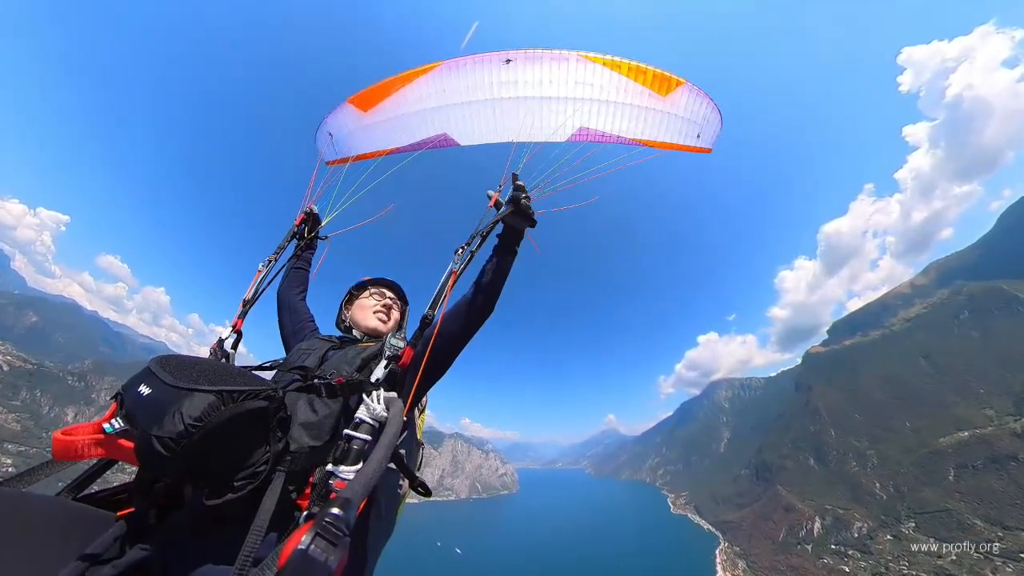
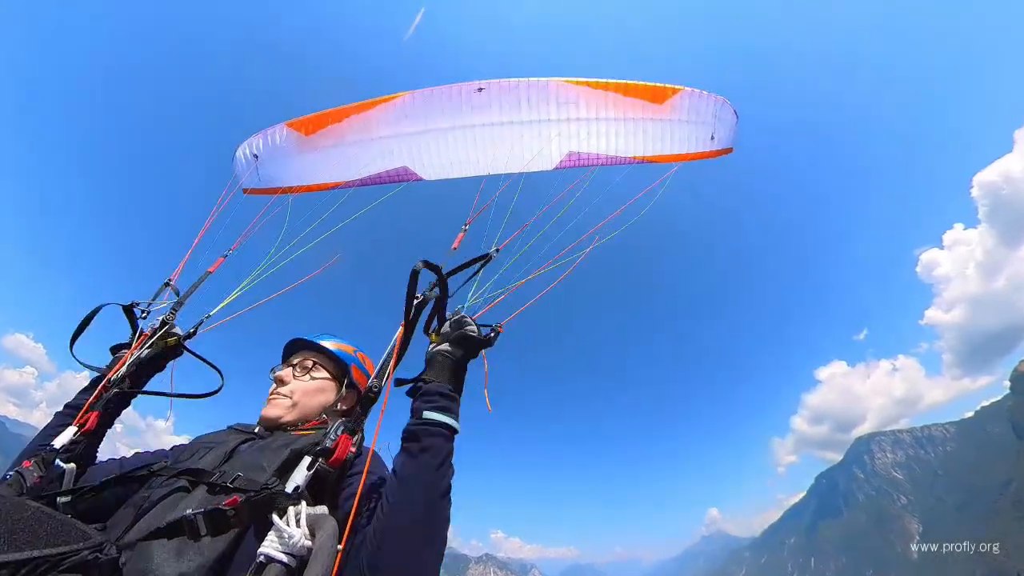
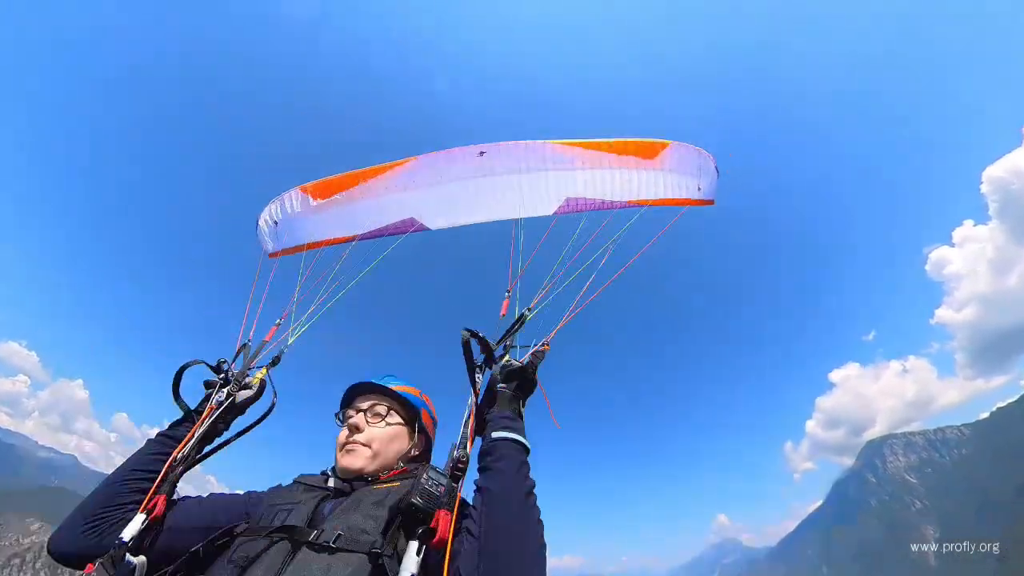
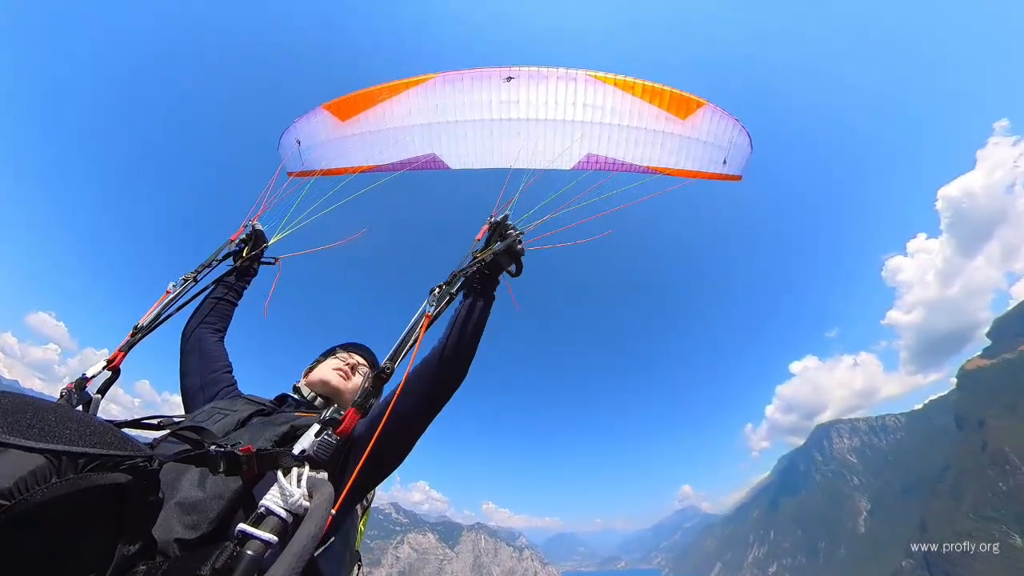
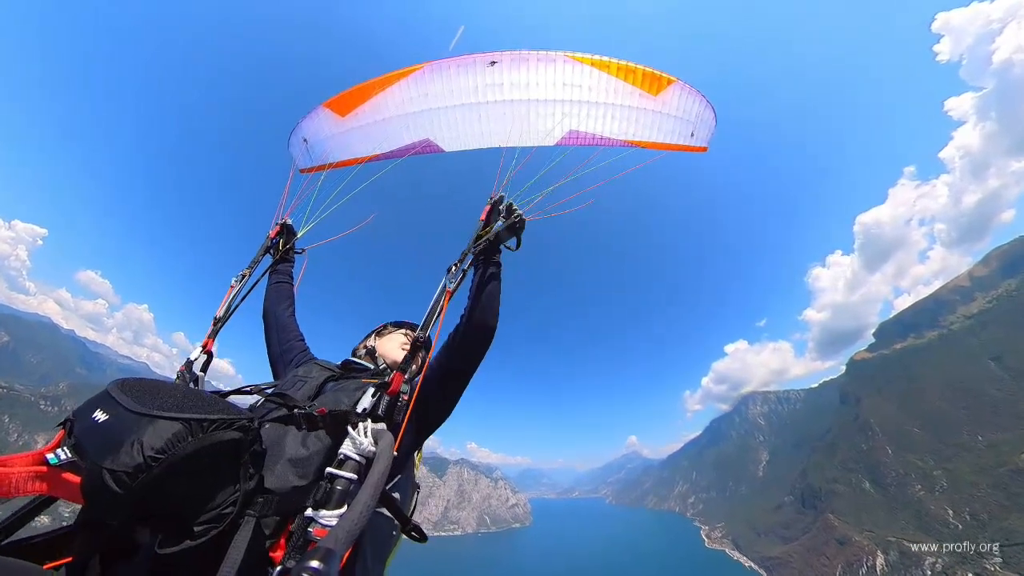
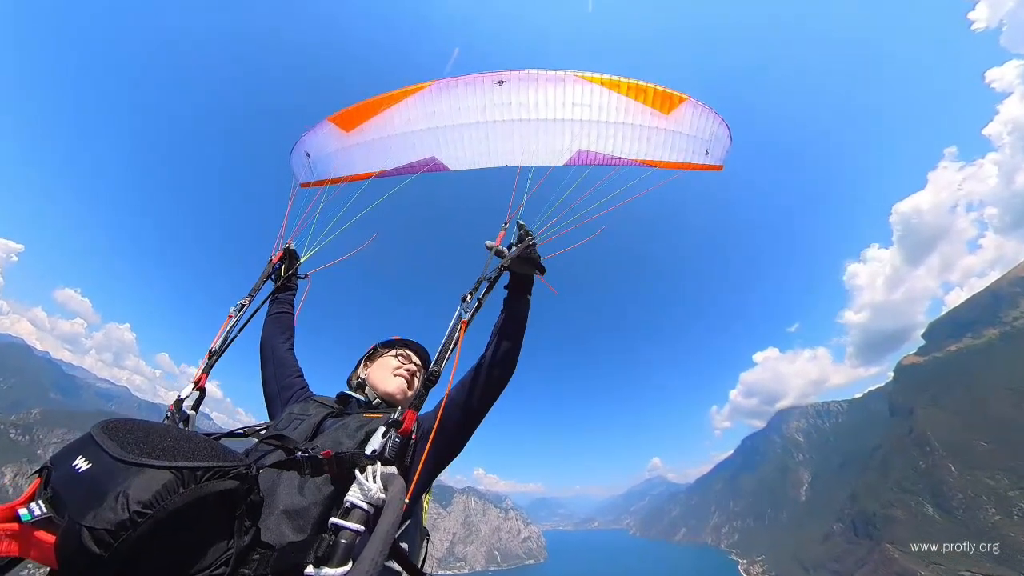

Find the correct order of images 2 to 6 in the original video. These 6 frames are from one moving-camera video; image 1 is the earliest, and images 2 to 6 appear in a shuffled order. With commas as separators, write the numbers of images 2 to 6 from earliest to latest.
5, 6, 4, 2, 3
